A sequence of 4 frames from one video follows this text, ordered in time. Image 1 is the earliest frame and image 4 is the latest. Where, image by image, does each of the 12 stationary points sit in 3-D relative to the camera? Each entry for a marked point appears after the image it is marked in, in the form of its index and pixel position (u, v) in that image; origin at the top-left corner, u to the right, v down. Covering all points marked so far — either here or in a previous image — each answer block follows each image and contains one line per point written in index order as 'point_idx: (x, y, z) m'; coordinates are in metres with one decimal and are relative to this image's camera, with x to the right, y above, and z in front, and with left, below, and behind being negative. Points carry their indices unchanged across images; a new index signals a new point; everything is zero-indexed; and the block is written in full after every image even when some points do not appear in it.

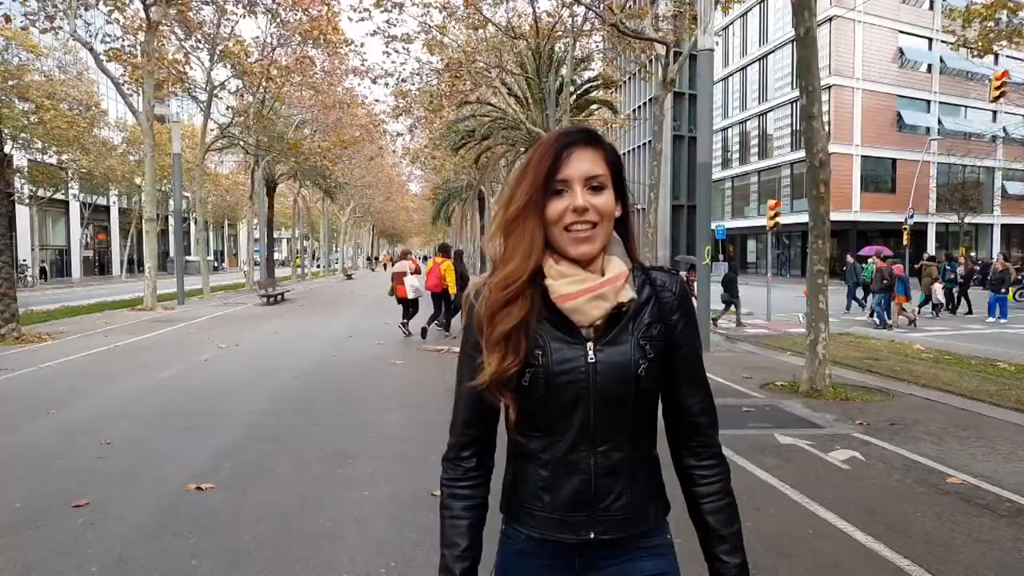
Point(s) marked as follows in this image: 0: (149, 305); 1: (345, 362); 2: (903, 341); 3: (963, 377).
0: (-9.8, -0.5, +19.2) m
1: (-2.5, -1.1, +10.4) m
2: (+6.8, -0.9, +12.3) m
3: (+5.6, -1.1, +8.7) m
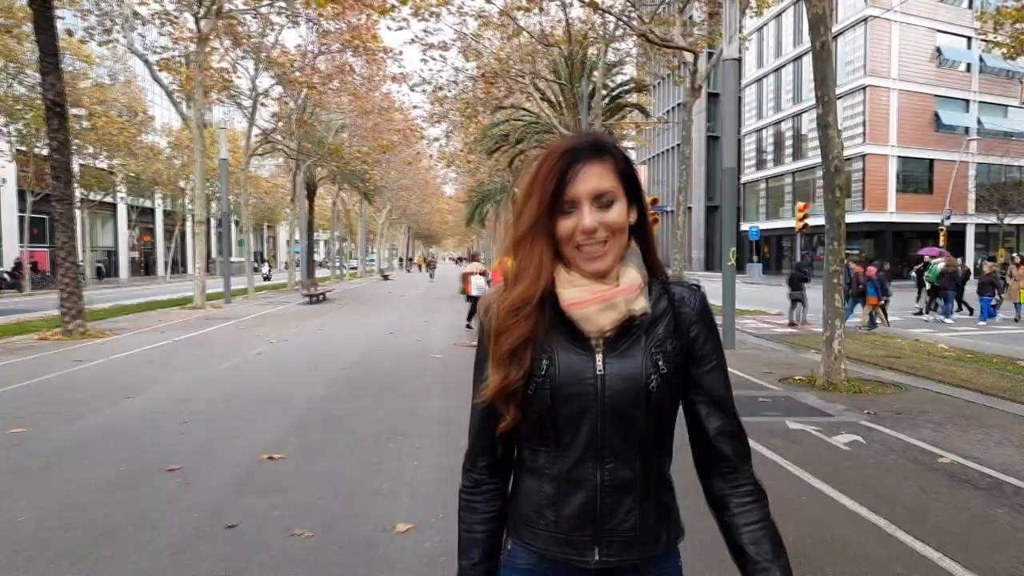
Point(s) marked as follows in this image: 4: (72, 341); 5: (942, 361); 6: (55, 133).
0: (-8.9, -0.5, +20.2) m
1: (-2.0, -1.1, +11.1) m
2: (+7.4, -0.9, +12.5) m
3: (+6.0, -1.1, +9.0) m
4: (-8.4, -1.0, +13.4) m
5: (+6.3, -1.1, +10.3) m
6: (-8.8, +3.0, +13.5) m
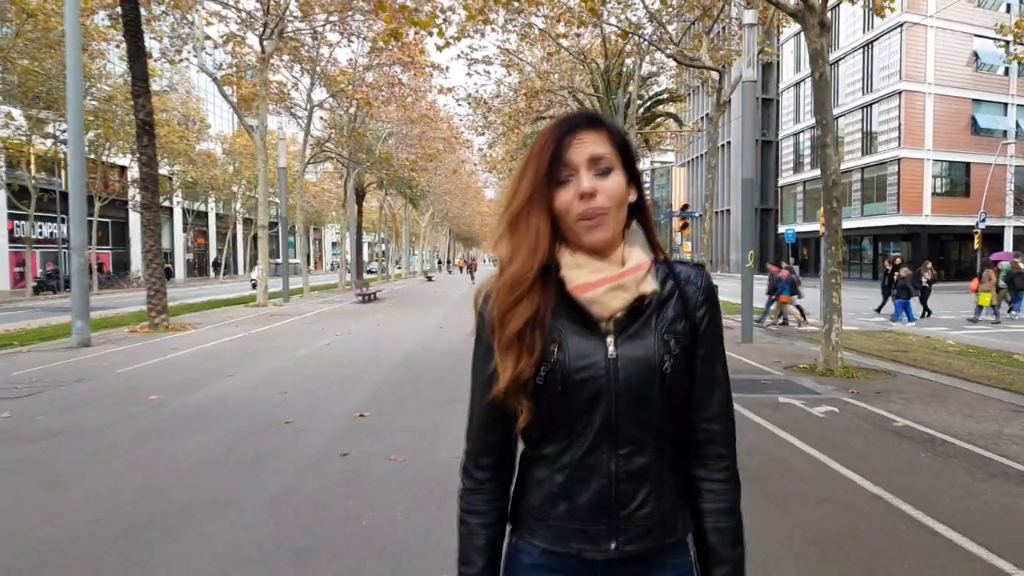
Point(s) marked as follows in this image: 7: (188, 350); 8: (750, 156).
0: (-7.8, -0.4, +21.9) m
1: (-1.3, -1.1, +12.4) m
2: (+8.1, -0.9, +13.4) m
3: (+6.5, -1.1, +10.0) m
4: (-7.6, -1.0, +15.2) m
5: (+6.9, -1.1, +11.3) m
6: (-7.9, +3.0, +15.2) m
7: (-5.6, -1.1, +12.2) m
8: (+4.5, +2.5, +13.3) m
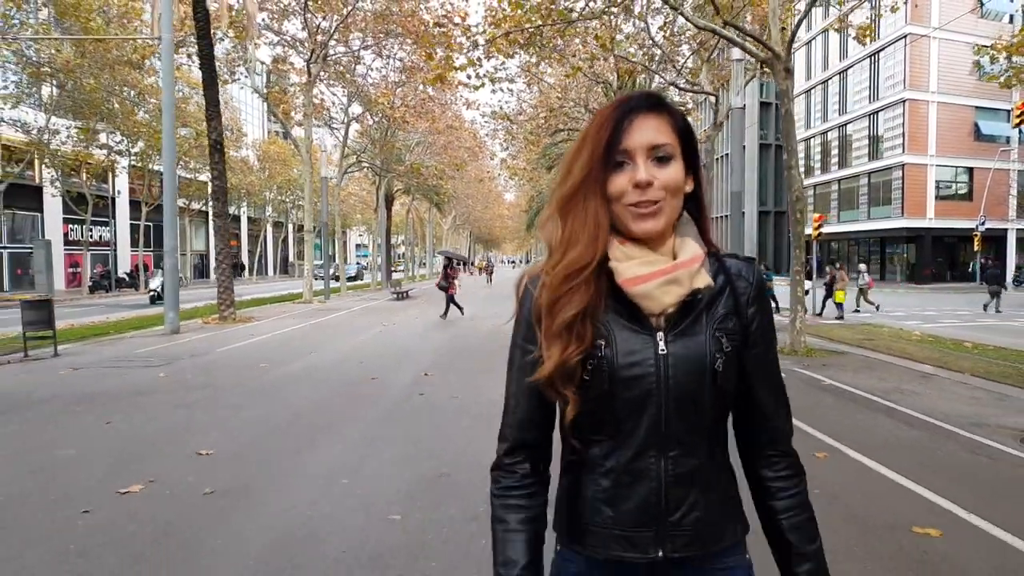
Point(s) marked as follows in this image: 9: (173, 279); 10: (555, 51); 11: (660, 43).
0: (-7.0, -0.4, +24.2) m
1: (-0.9, -1.0, +14.6) m
2: (+8.6, -0.9, +15.3) m
3: (+6.9, -1.0, +11.9) m
4: (-7.1, -0.9, +17.5) m
5: (+7.3, -1.0, +13.2) m
6: (-7.4, +3.1, +17.6) m
7: (-5.2, -1.0, +14.5) m
8: (+5.0, +2.5, +15.2) m
9: (-7.0, +0.2, +14.8) m
10: (+1.1, +6.2, +18.2) m
11: (+3.5, +5.8, +16.8) m
